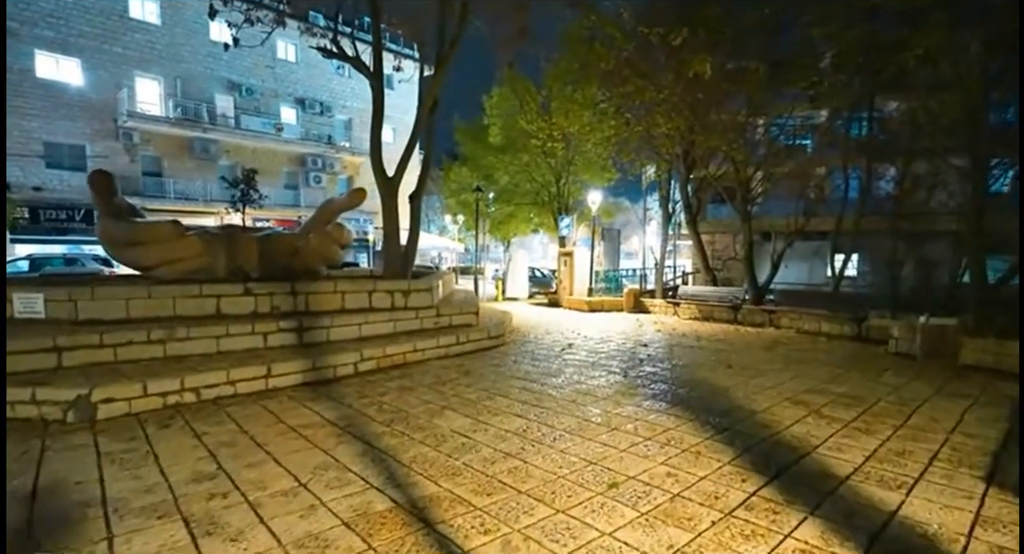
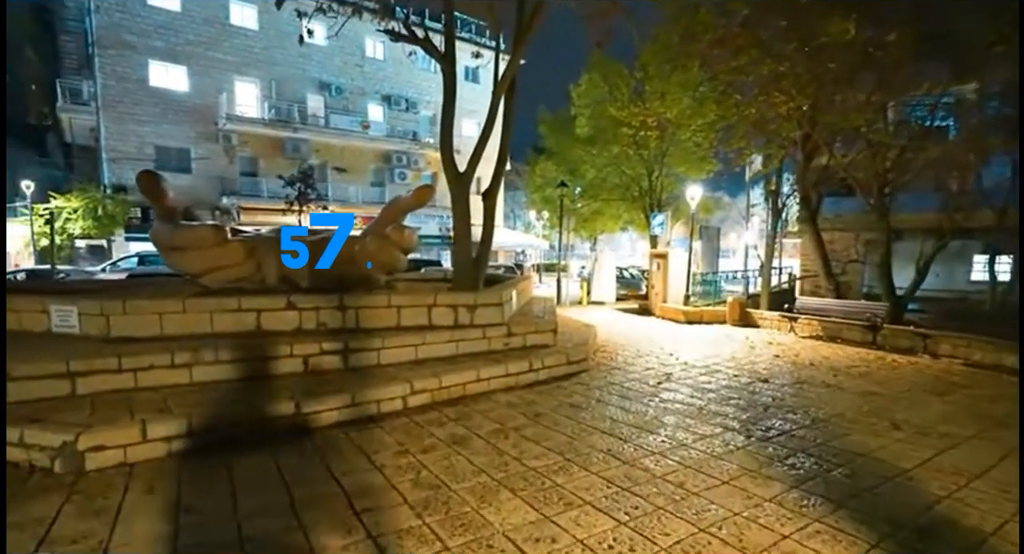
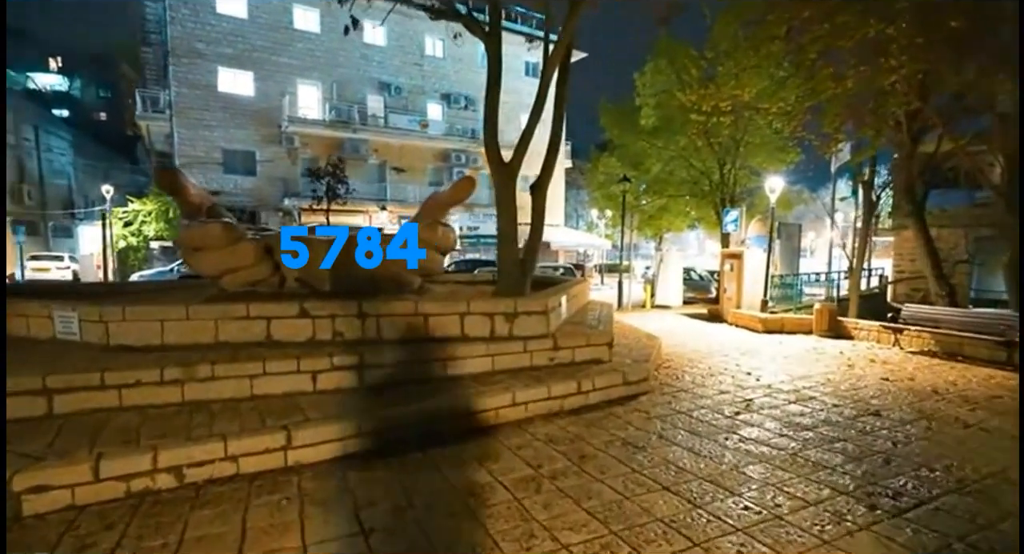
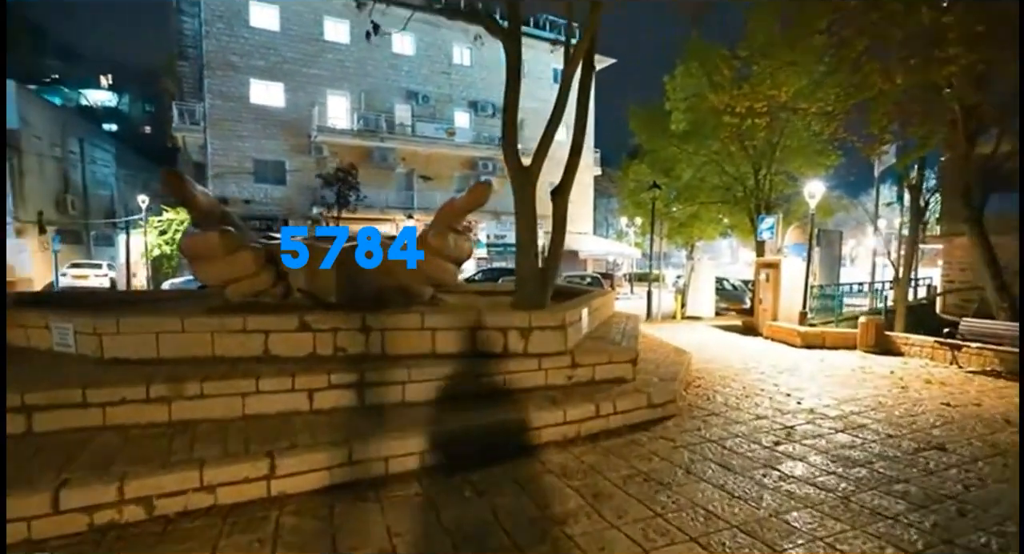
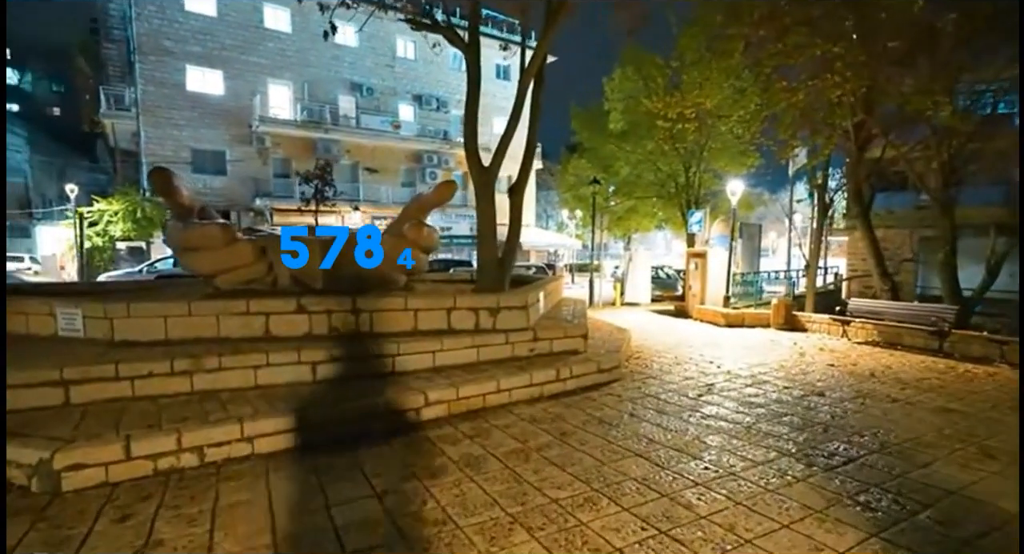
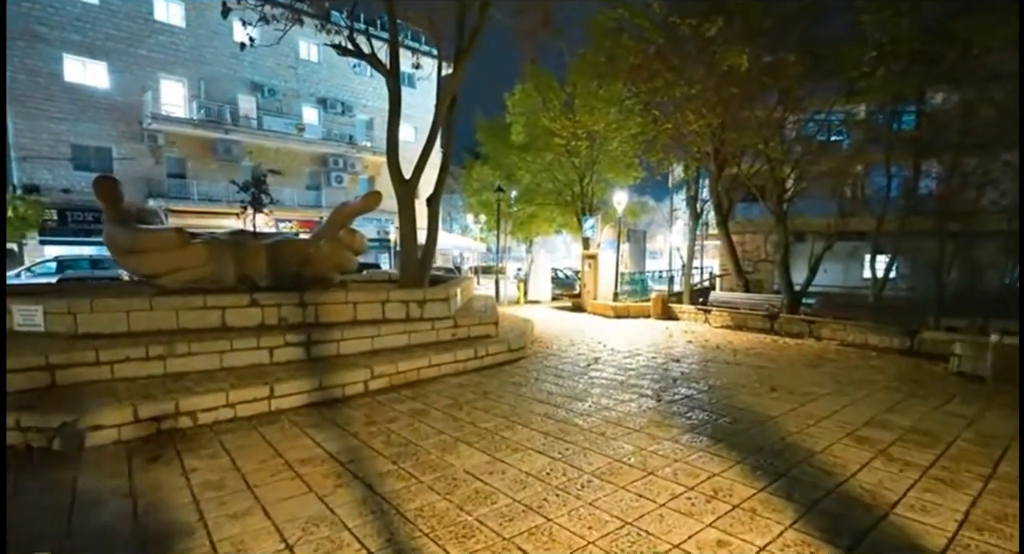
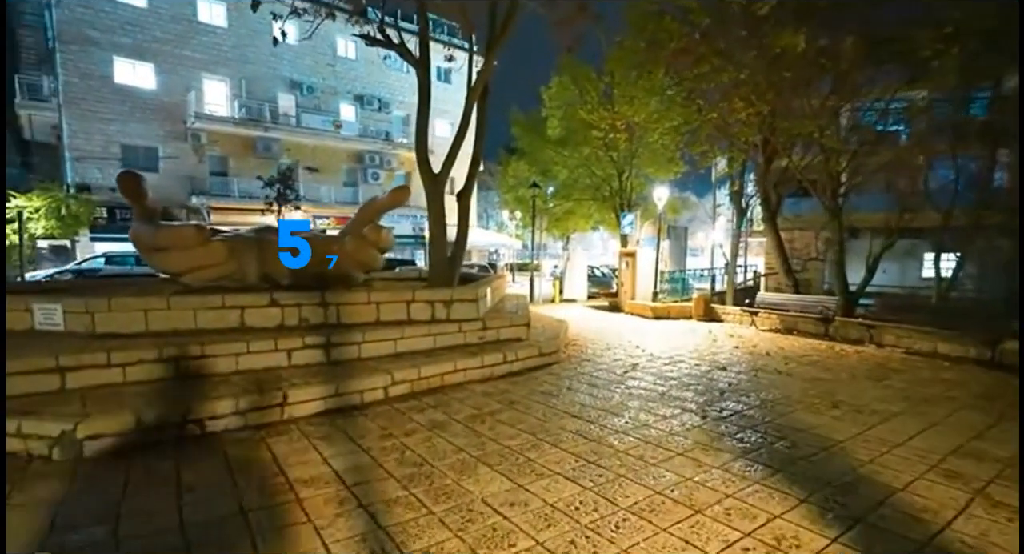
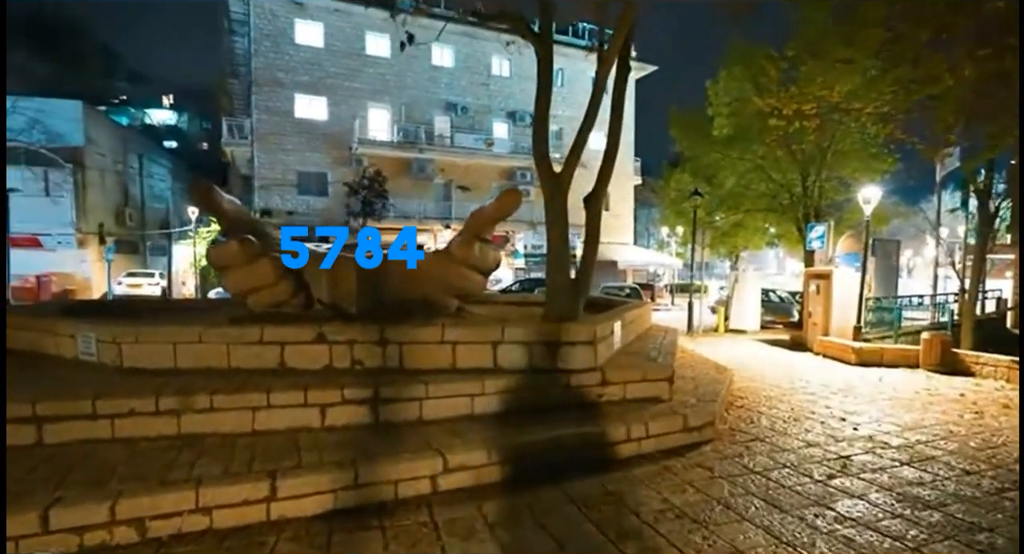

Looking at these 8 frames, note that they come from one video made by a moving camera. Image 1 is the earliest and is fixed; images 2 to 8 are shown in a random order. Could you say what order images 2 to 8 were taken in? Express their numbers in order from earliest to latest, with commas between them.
6, 7, 2, 5, 3, 4, 8
